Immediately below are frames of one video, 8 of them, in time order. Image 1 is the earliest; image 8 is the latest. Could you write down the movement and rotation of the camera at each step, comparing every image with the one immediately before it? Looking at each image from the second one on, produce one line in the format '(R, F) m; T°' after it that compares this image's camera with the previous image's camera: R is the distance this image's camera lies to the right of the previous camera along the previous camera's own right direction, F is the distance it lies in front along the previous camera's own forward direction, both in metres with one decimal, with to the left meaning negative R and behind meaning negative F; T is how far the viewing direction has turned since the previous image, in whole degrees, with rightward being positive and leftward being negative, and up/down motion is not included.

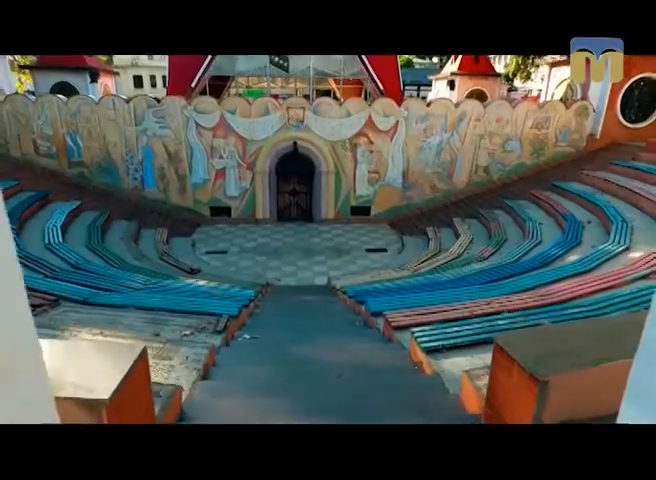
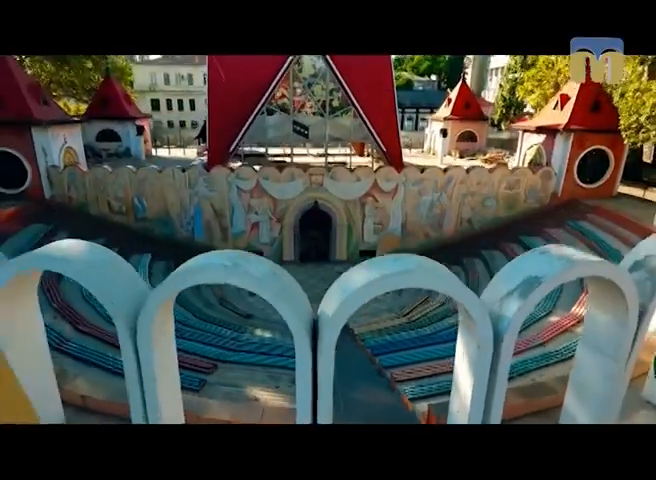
(-0.3, -2.0) m; 0°
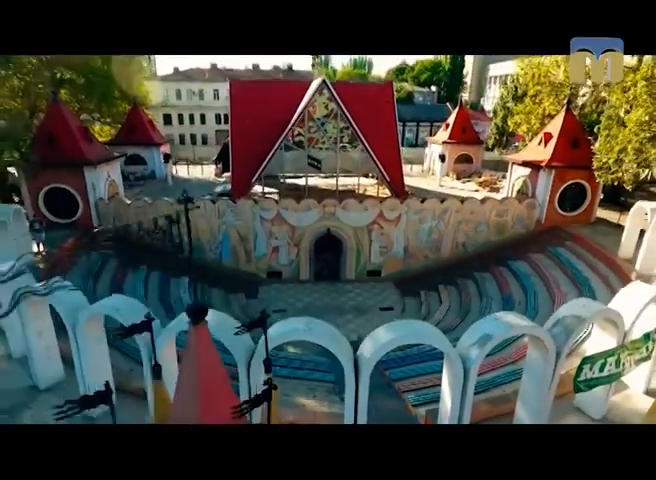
(-0.3, -1.4) m; 0°
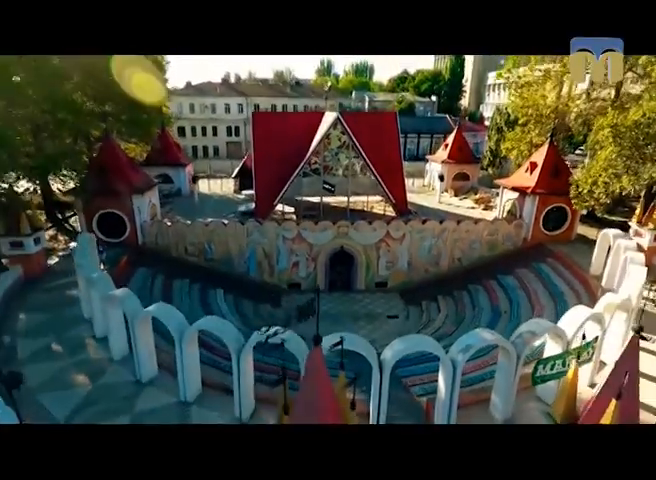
(-0.4, -1.7) m; 0°
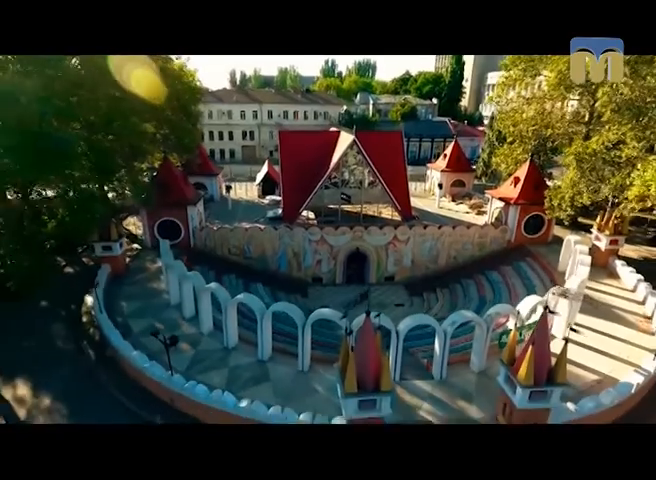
(-0.7, -2.7) m; 0°
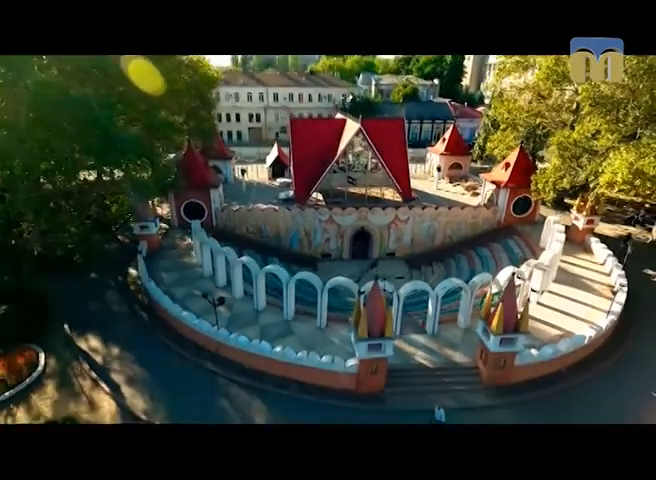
(-0.3, -1.8) m; 0°
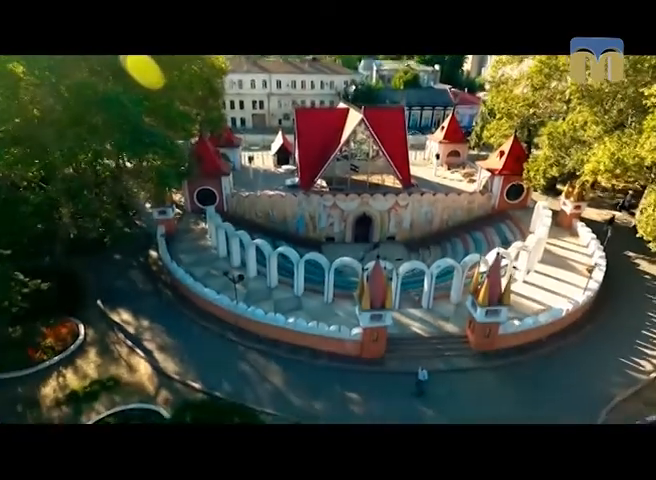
(-0.2, -1.1) m; 0°
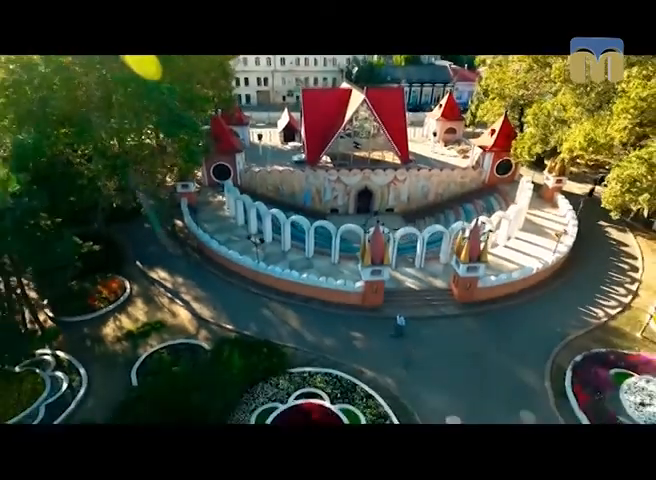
(-0.2, -1.9) m; 0°
